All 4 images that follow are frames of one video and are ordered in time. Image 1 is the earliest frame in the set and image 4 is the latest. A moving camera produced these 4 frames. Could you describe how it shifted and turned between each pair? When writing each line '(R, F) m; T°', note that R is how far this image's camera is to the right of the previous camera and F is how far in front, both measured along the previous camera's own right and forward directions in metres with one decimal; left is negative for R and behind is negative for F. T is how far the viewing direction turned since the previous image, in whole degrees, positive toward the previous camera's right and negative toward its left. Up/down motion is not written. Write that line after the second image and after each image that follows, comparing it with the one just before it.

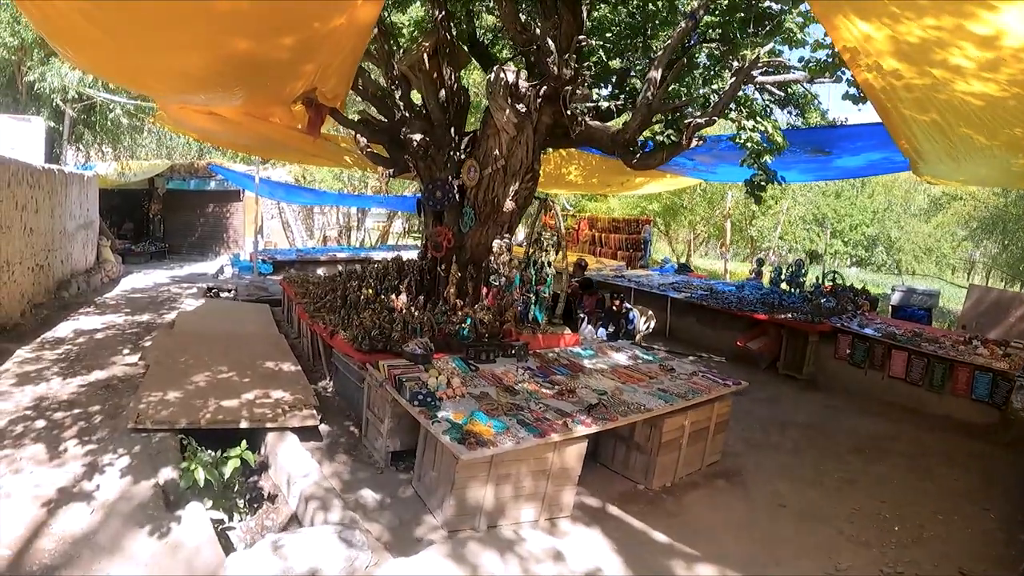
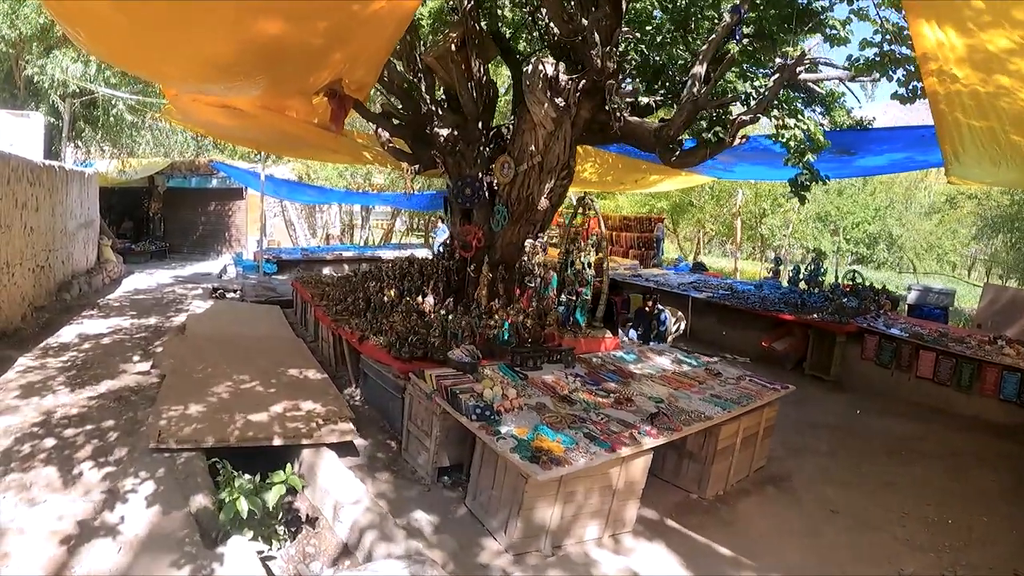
(-0.3, +0.2) m; 0°
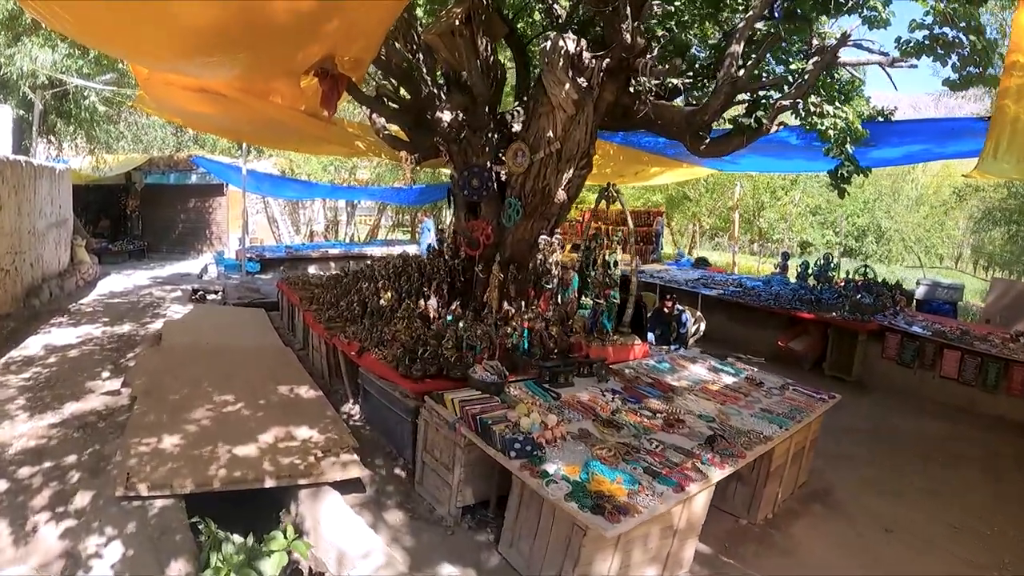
(-0.2, +0.5) m; +1°
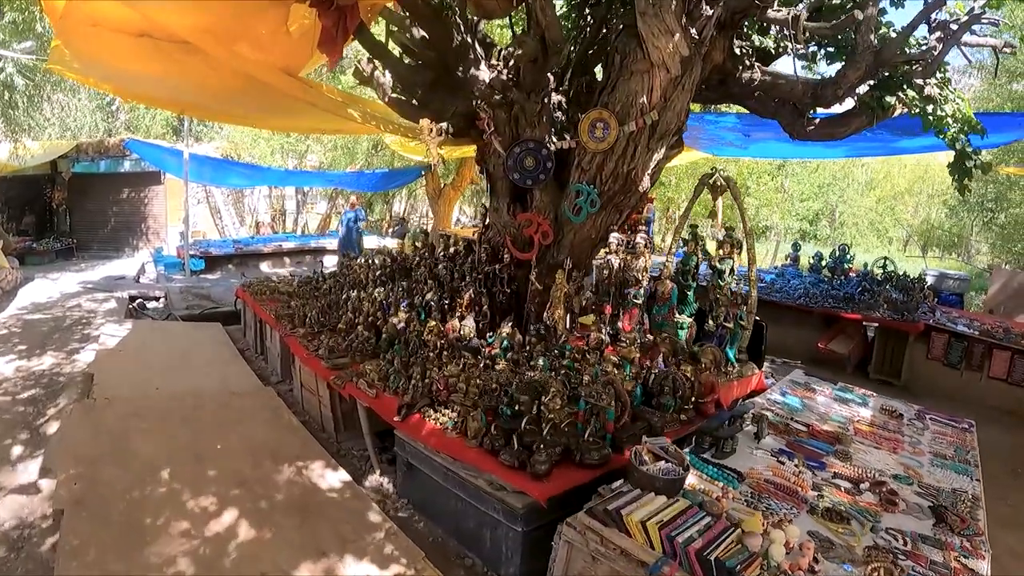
(-0.6, +1.0) m; +5°
